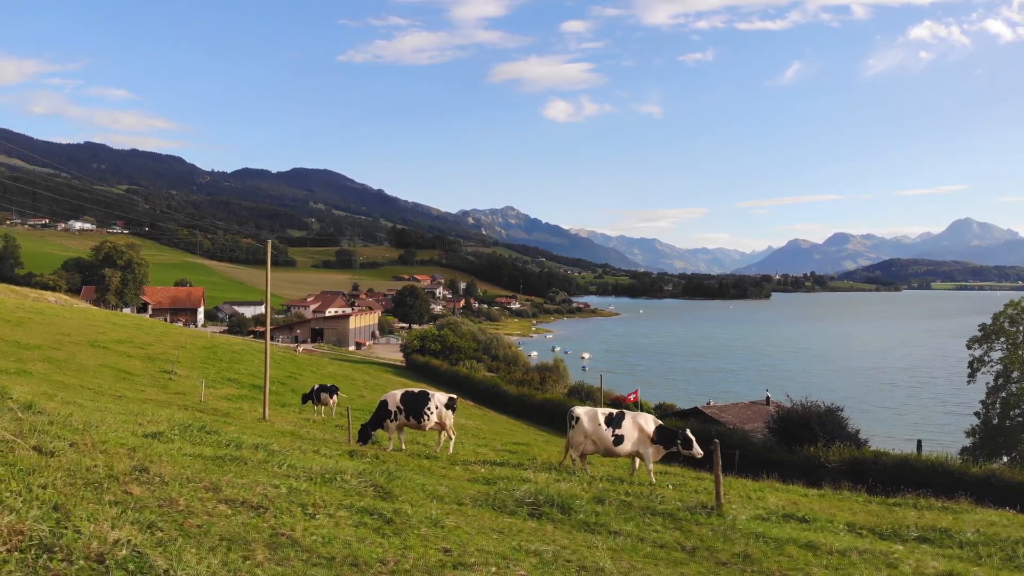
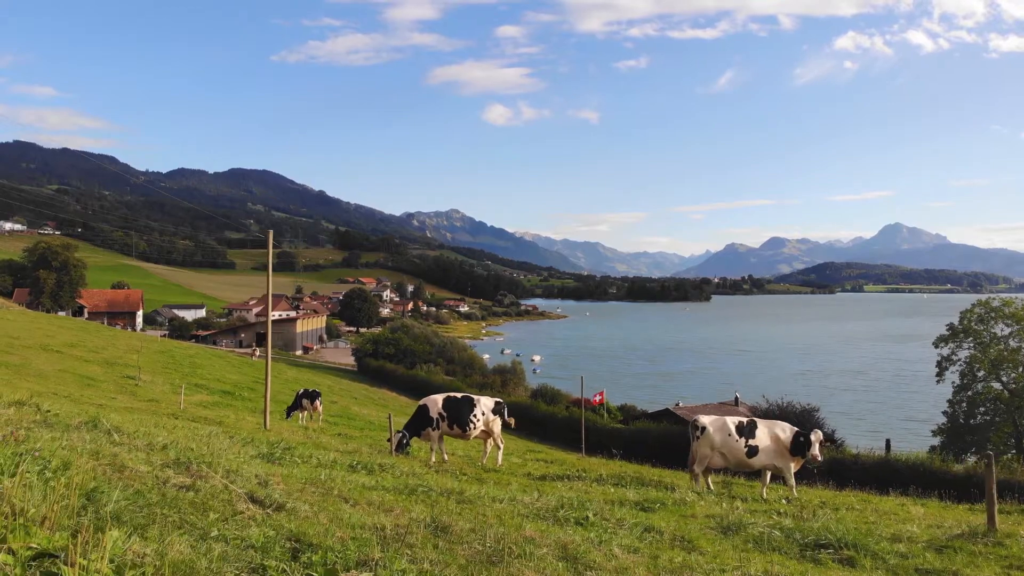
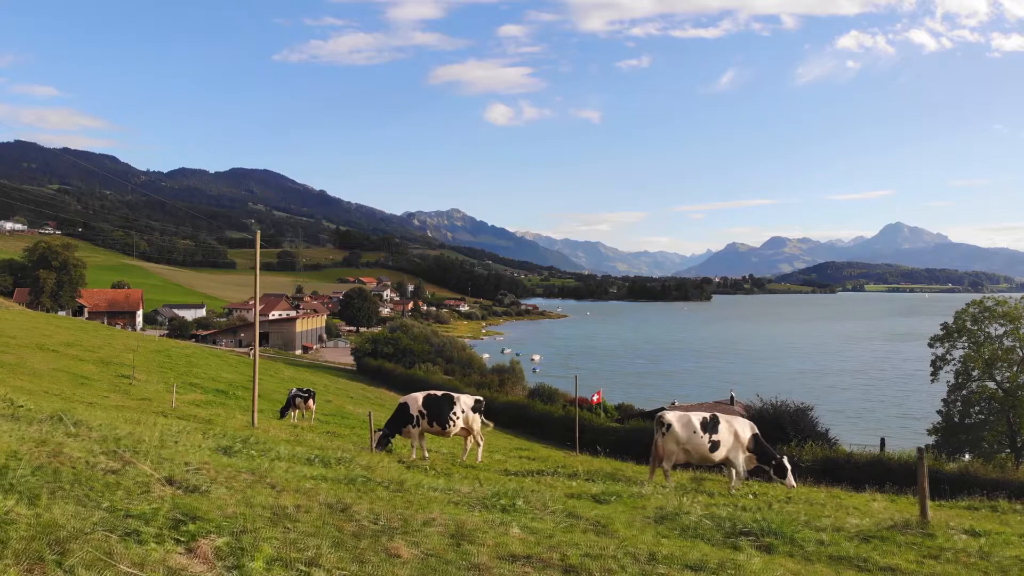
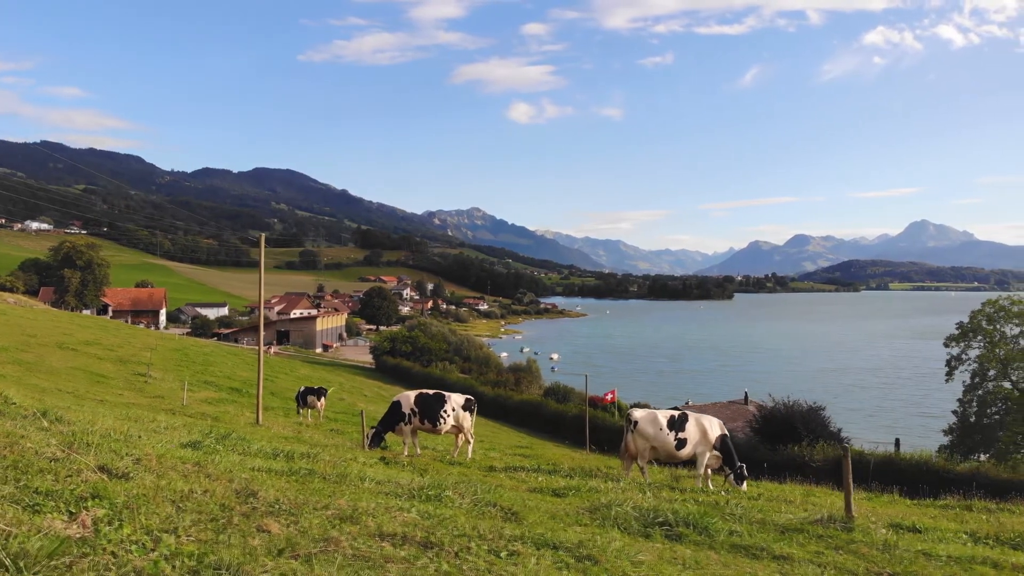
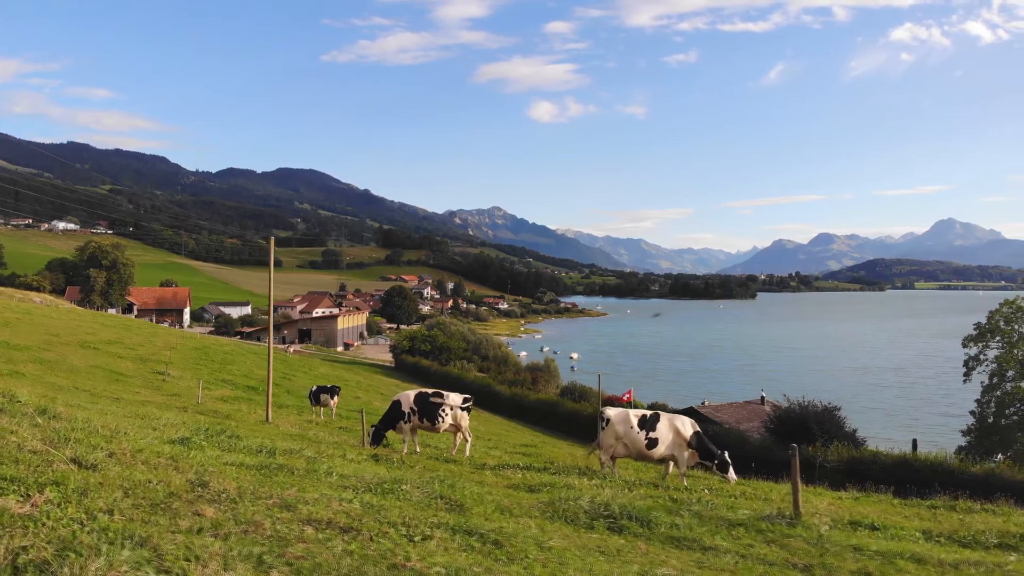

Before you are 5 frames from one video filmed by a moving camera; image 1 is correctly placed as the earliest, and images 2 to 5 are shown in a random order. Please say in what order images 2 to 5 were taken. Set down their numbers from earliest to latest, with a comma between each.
5, 4, 3, 2
